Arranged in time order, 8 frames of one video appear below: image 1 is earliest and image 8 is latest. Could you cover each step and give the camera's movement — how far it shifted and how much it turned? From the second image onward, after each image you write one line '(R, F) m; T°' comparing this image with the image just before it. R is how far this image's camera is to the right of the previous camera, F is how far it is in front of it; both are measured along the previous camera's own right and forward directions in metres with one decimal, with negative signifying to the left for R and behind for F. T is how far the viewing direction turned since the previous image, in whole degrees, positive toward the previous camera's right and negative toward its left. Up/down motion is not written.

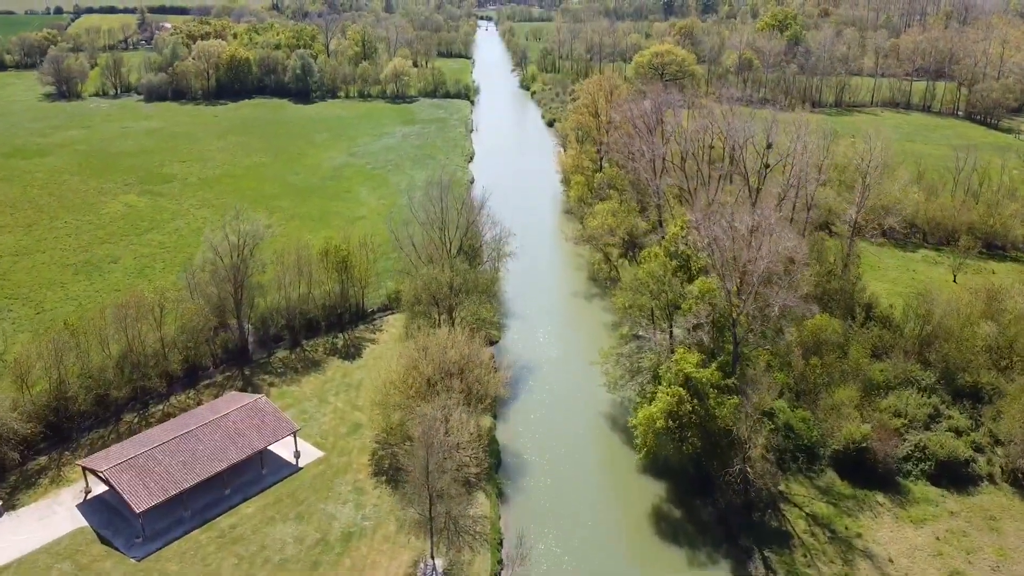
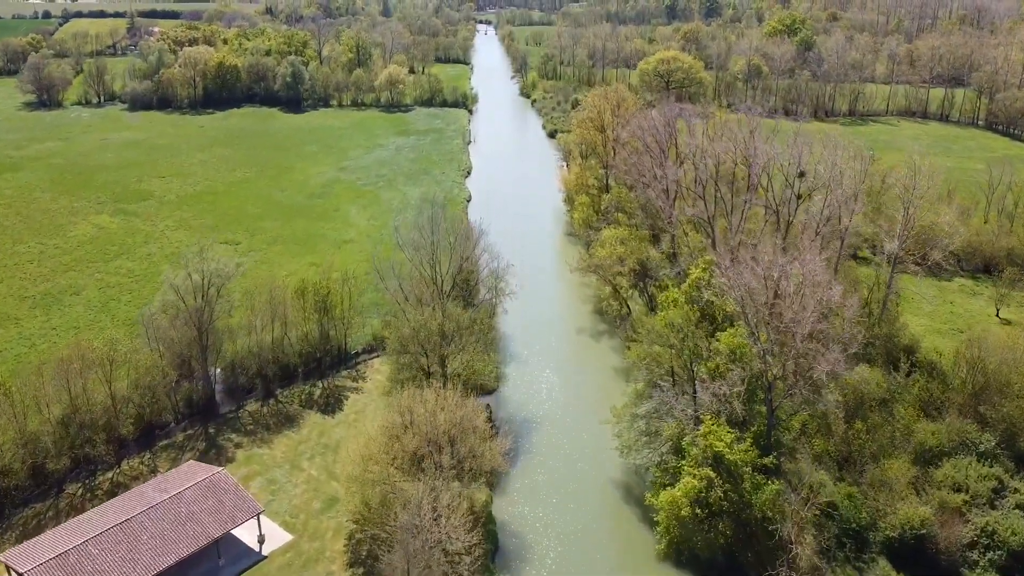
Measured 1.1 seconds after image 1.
(0.0, +4.1) m; 0°
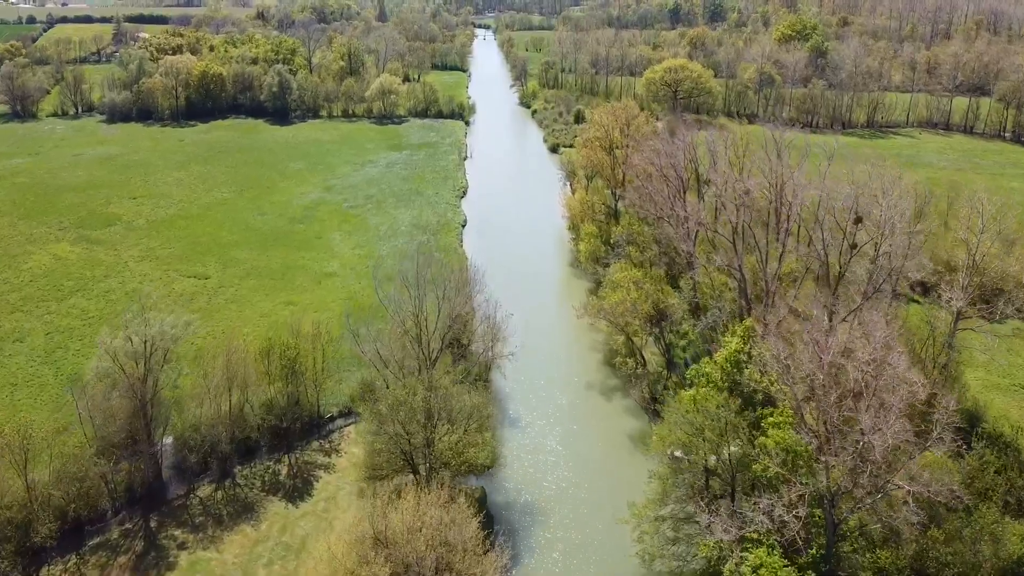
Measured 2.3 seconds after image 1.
(0.0, +5.0) m; 0°
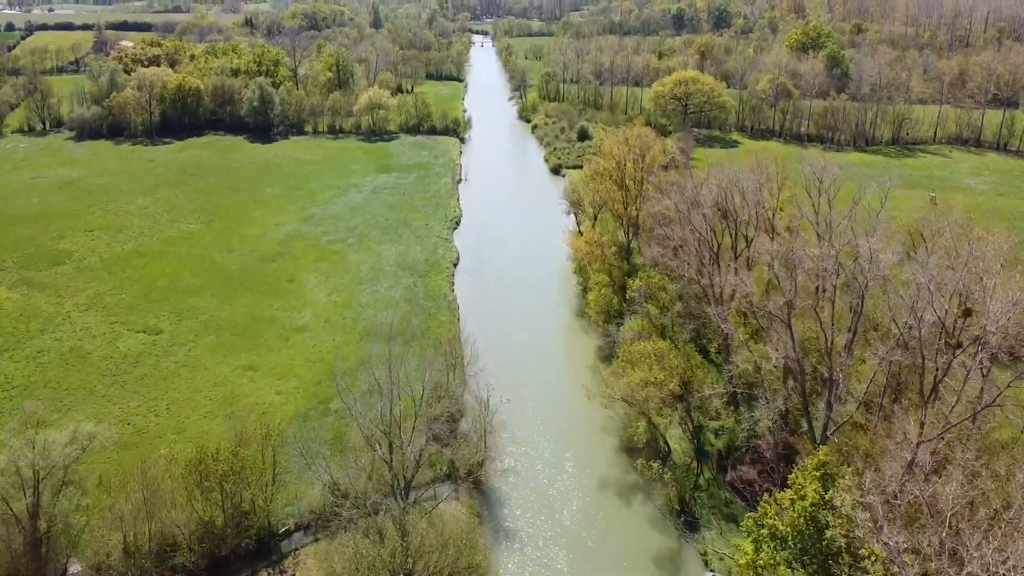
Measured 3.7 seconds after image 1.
(+0.1, +6.2) m; 0°
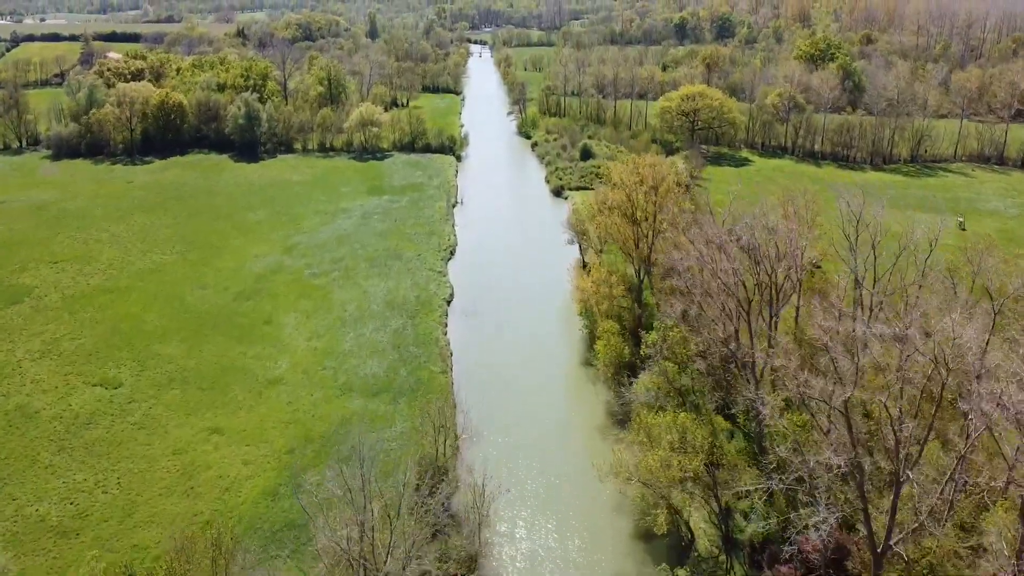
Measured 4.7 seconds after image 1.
(0.0, +4.1) m; 0°
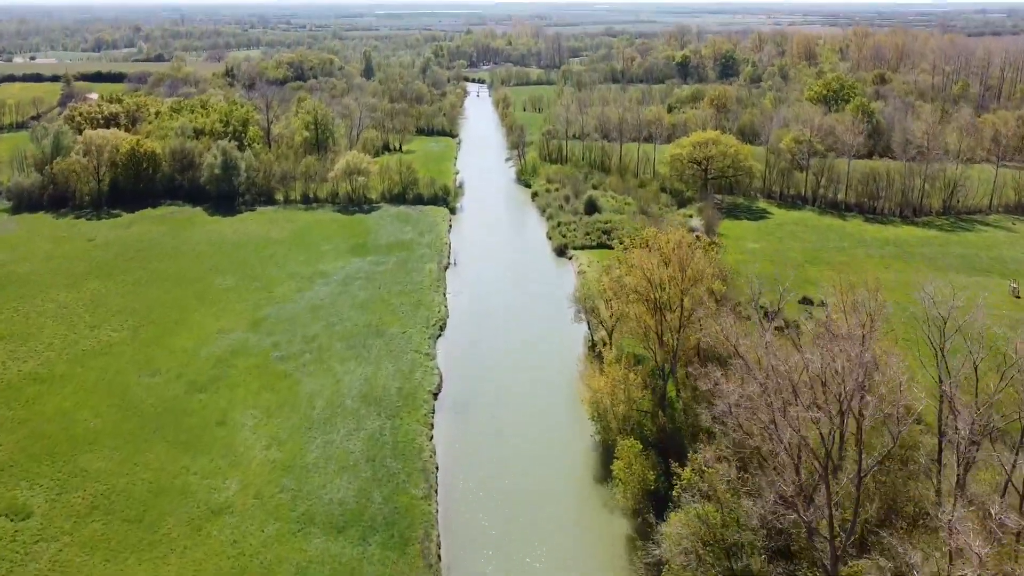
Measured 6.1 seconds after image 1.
(0.0, +6.4) m; 0°
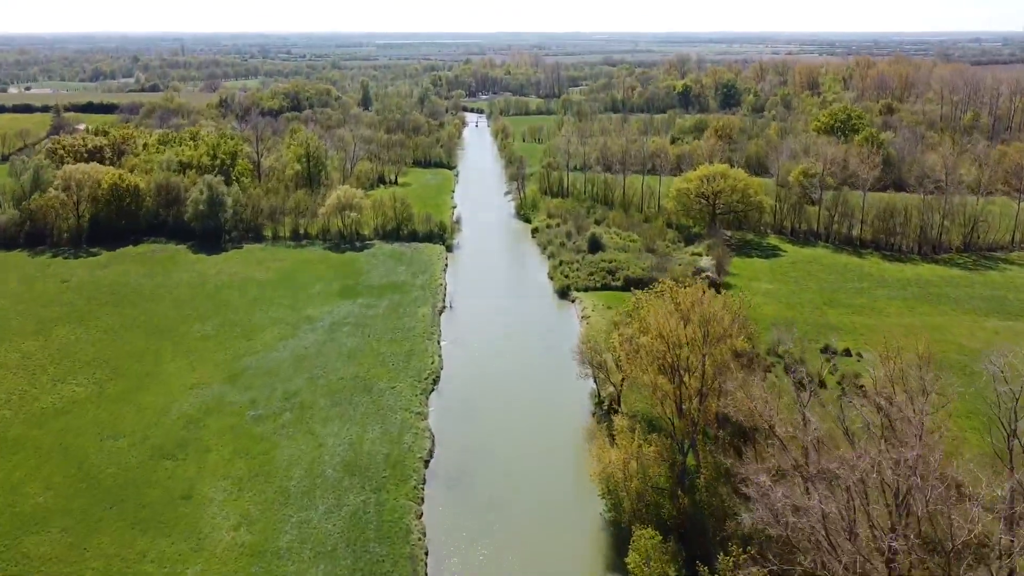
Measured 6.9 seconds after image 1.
(0.0, +3.5) m; 0°
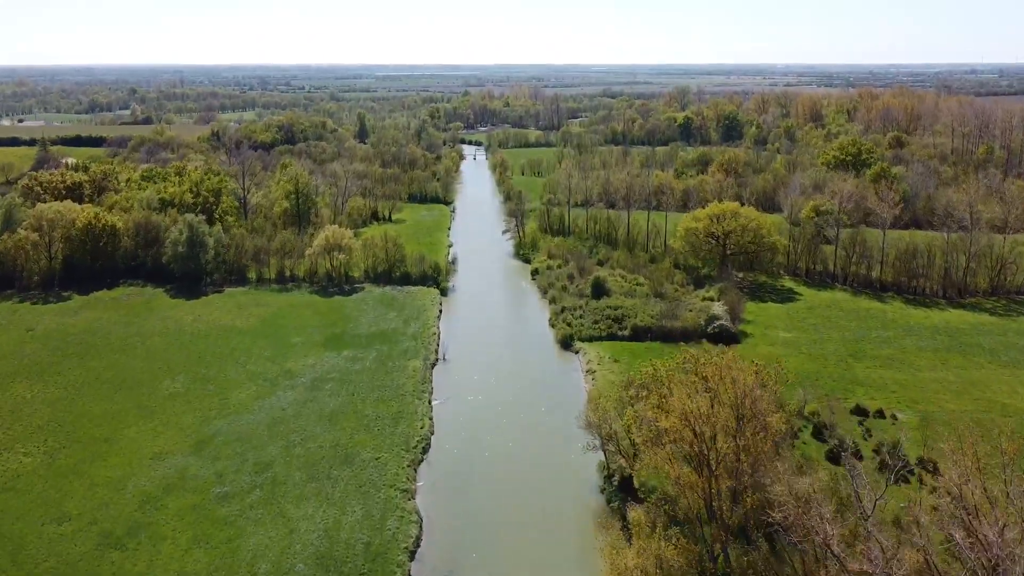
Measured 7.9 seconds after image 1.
(0.0, +4.1) m; 0°
